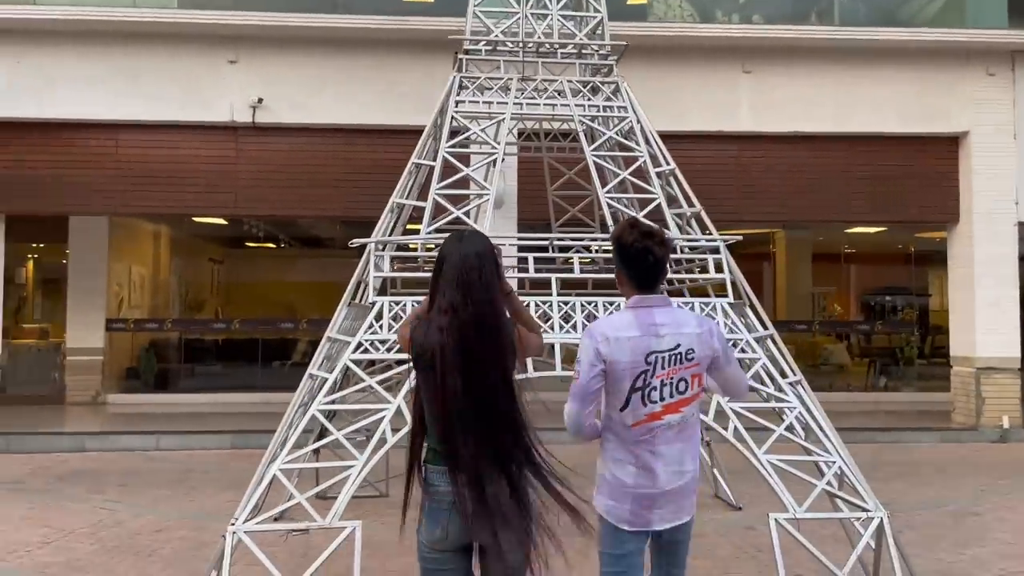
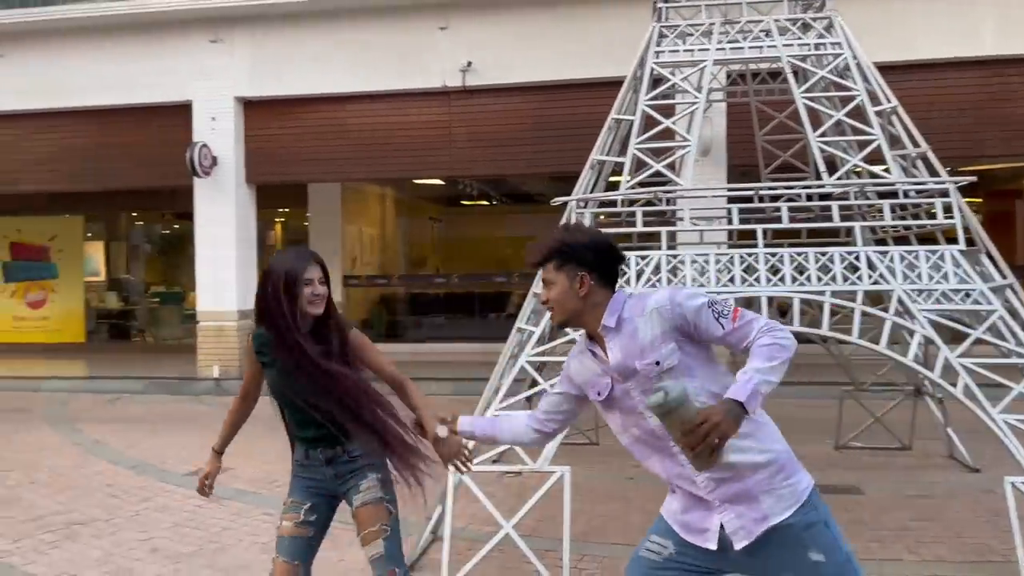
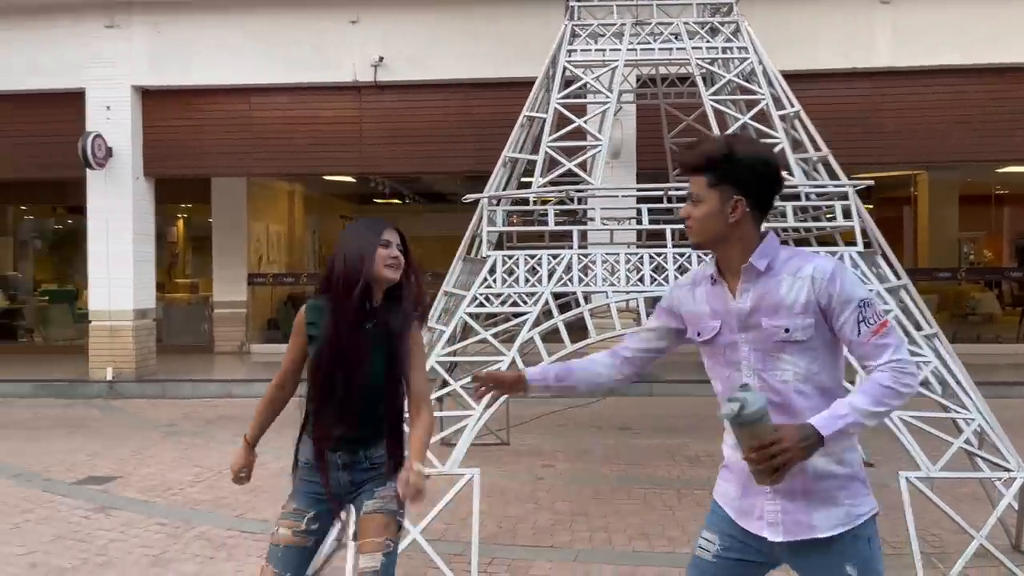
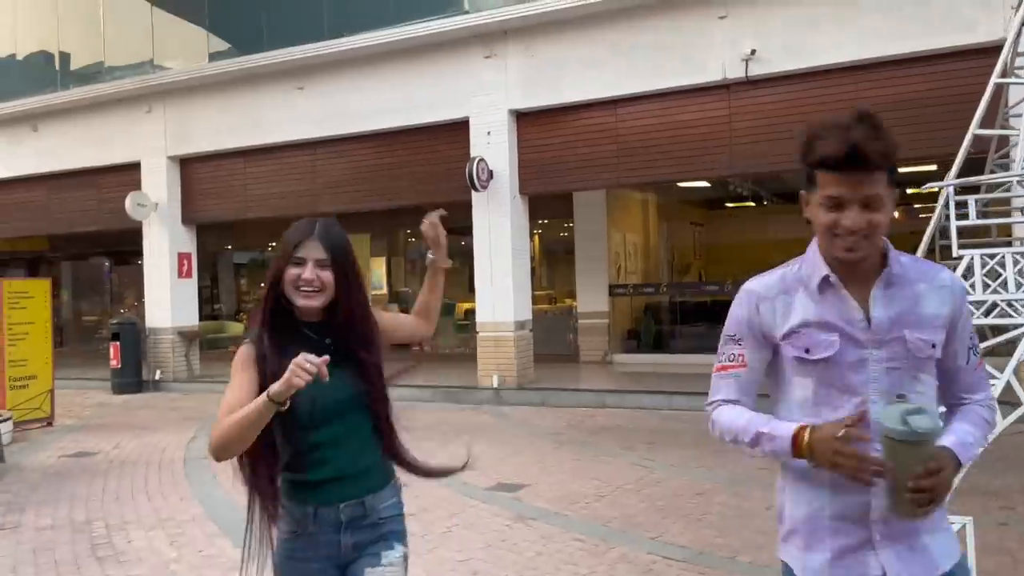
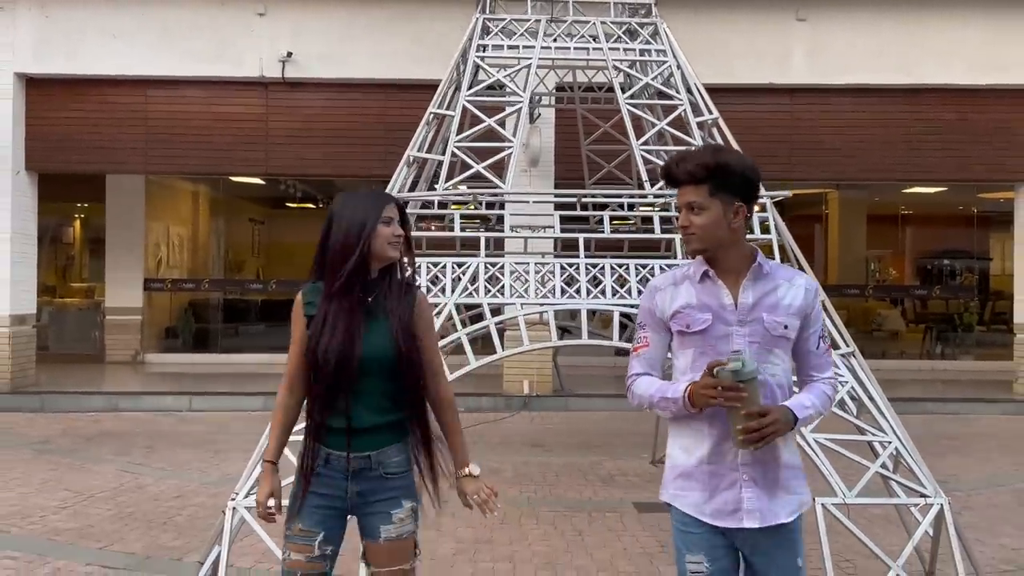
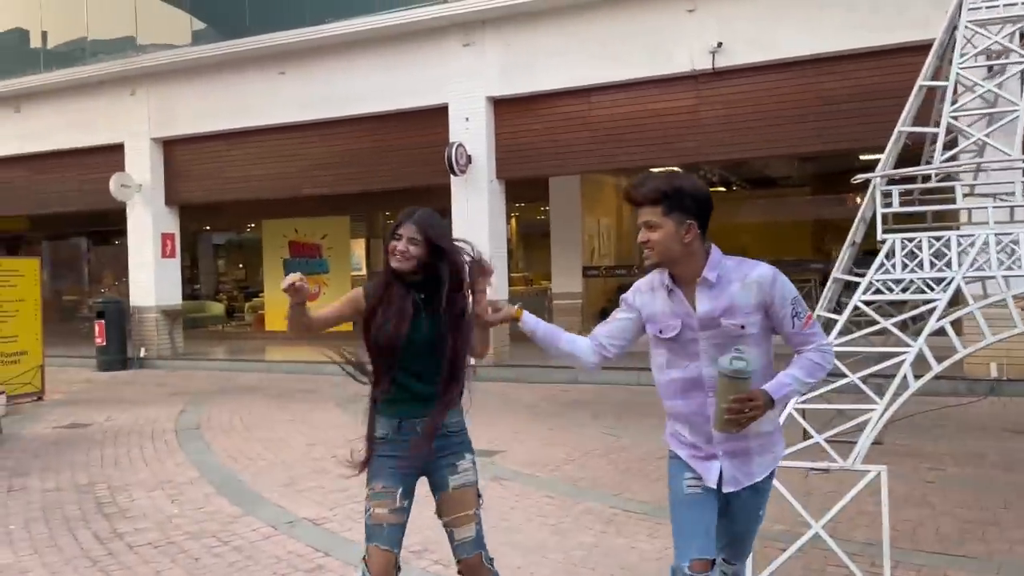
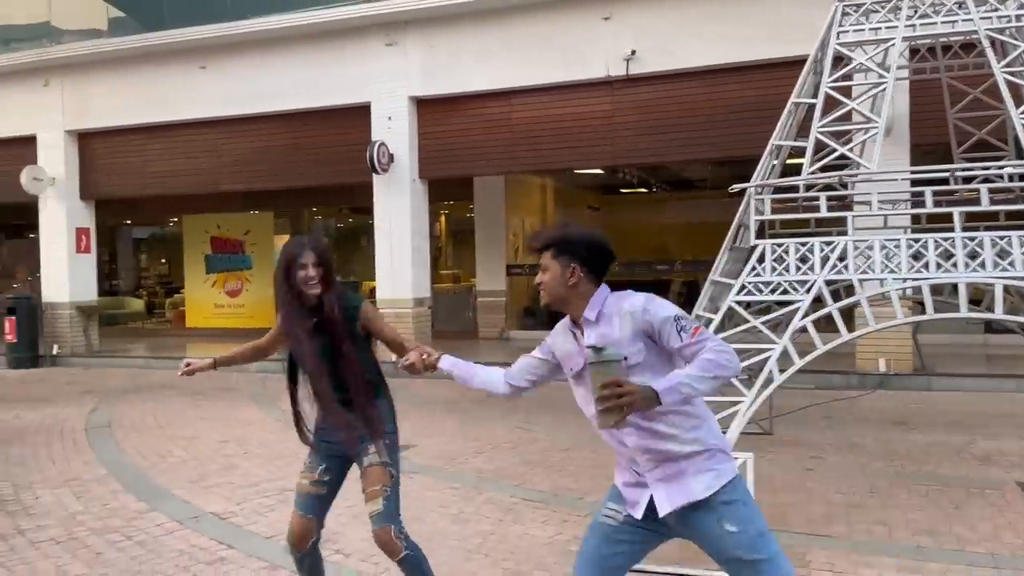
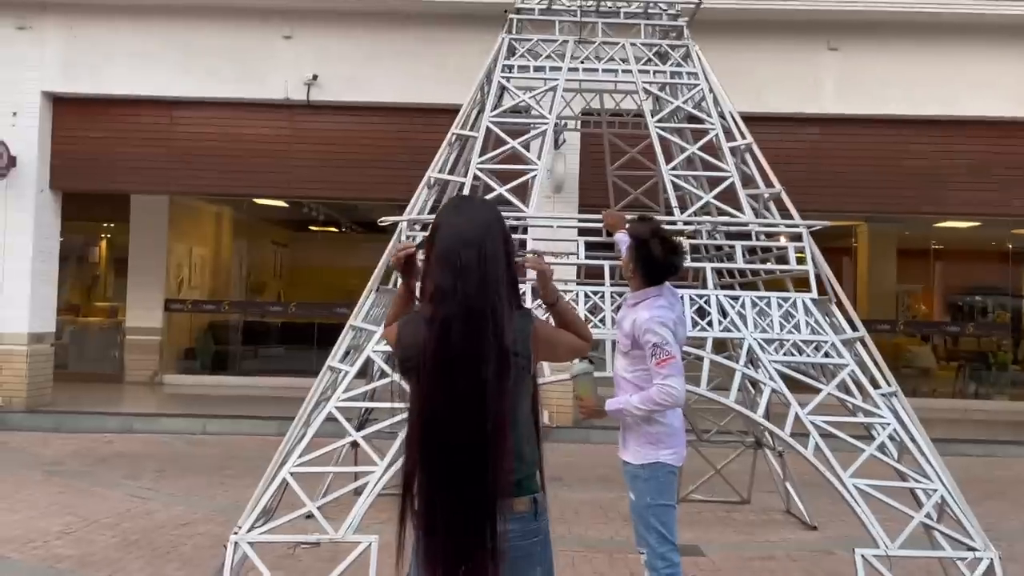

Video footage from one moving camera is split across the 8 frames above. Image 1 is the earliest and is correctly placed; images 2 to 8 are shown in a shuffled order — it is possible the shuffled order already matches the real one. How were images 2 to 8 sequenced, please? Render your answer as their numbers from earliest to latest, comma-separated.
8, 5, 3, 2, 7, 6, 4
